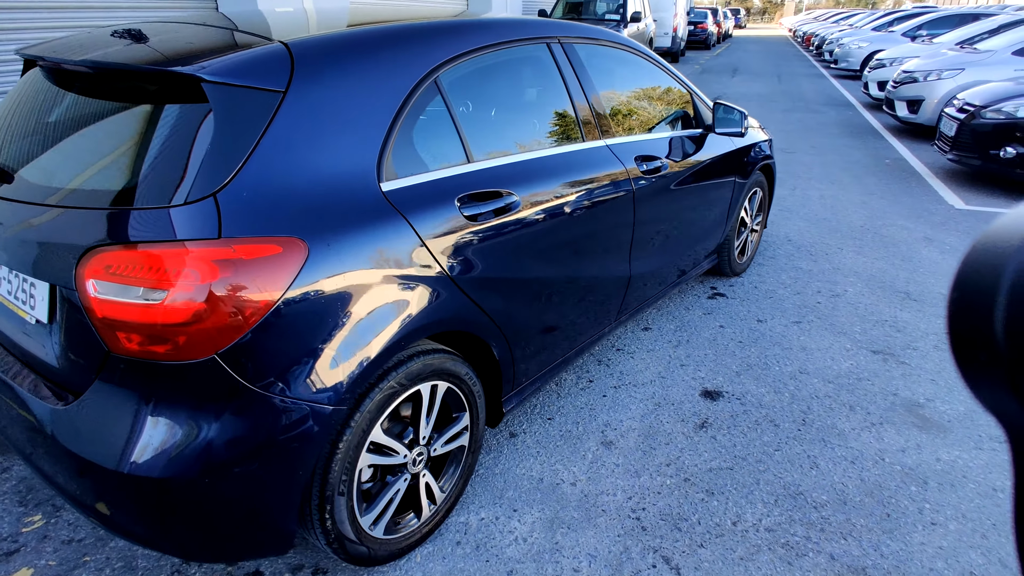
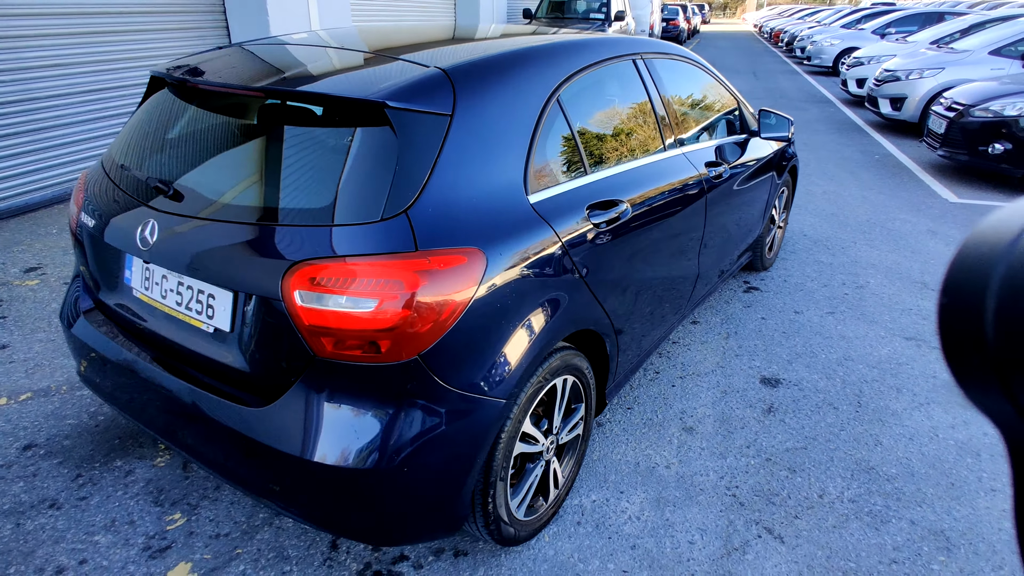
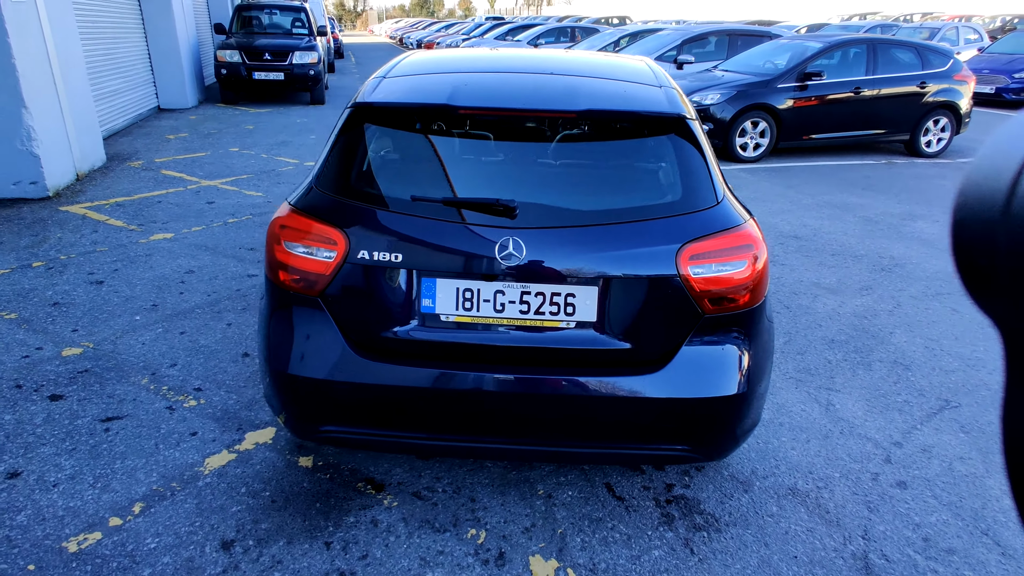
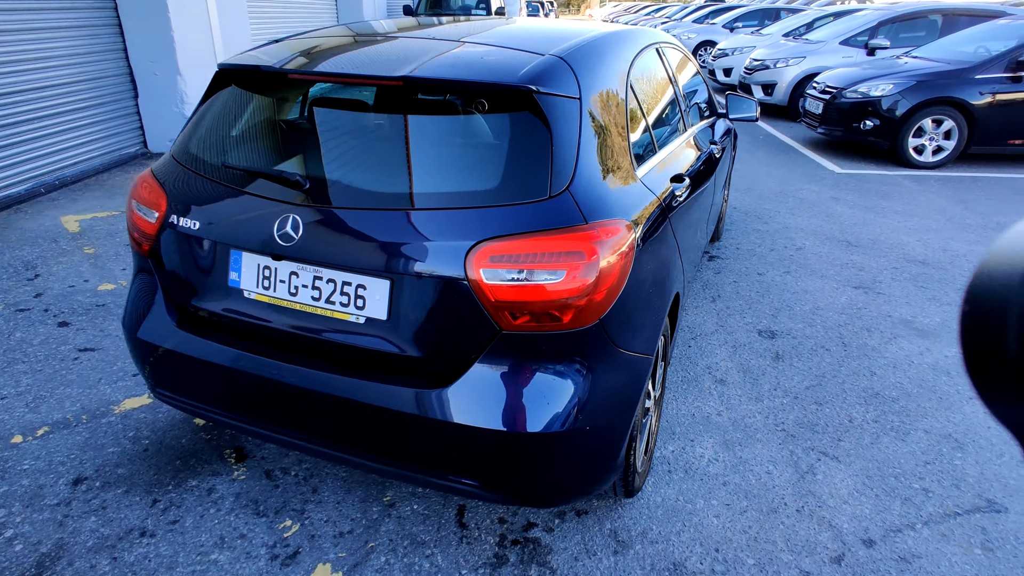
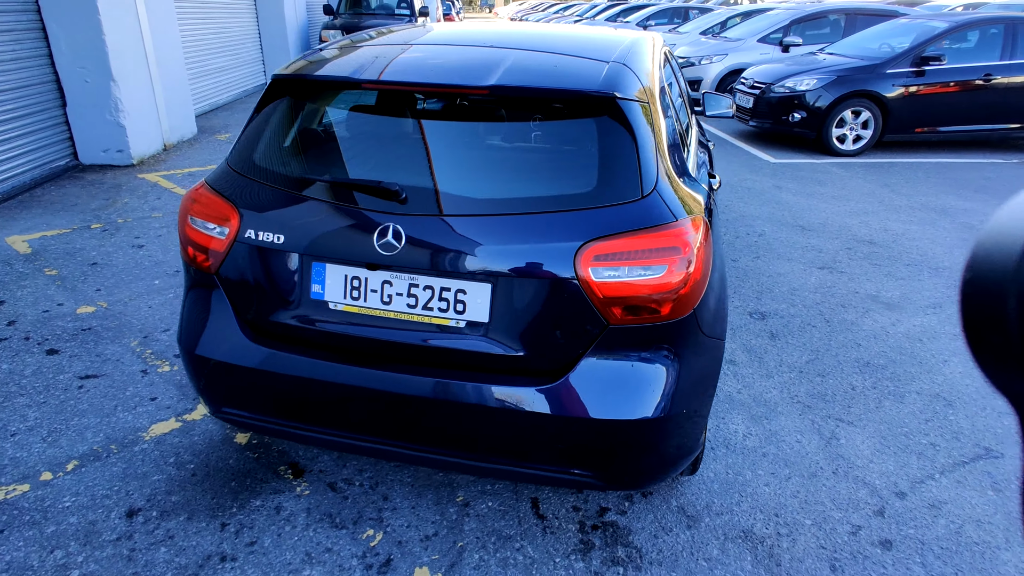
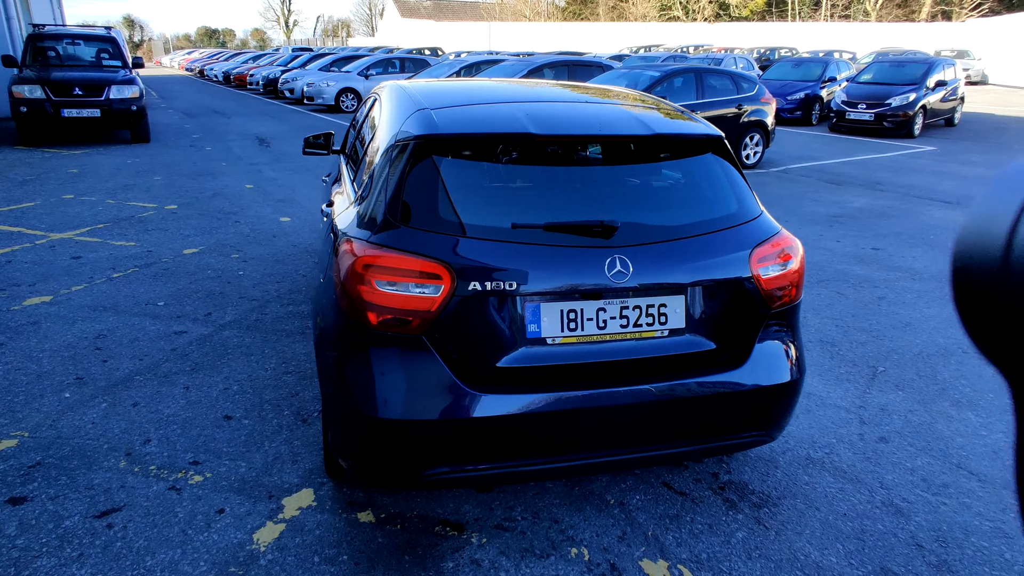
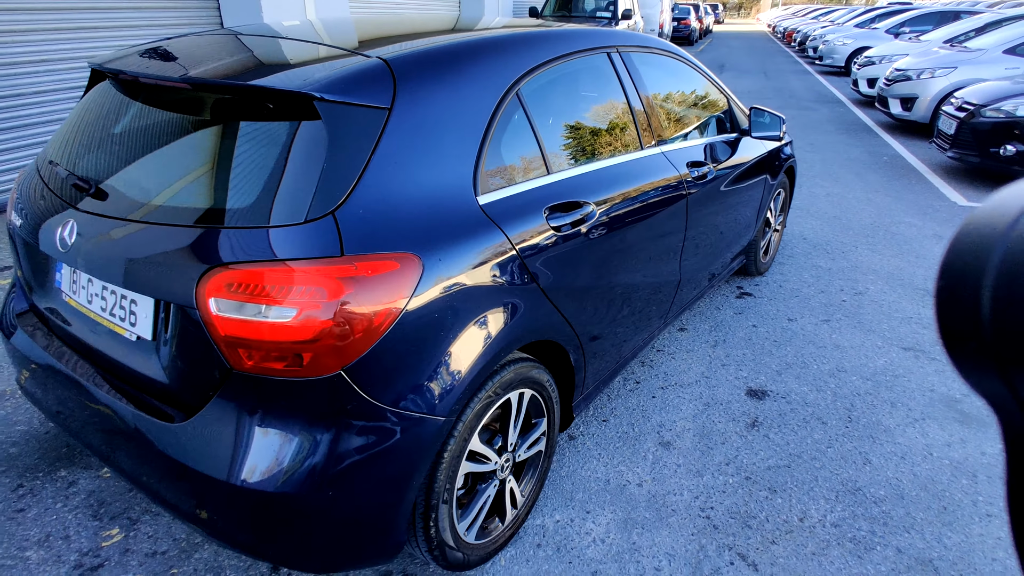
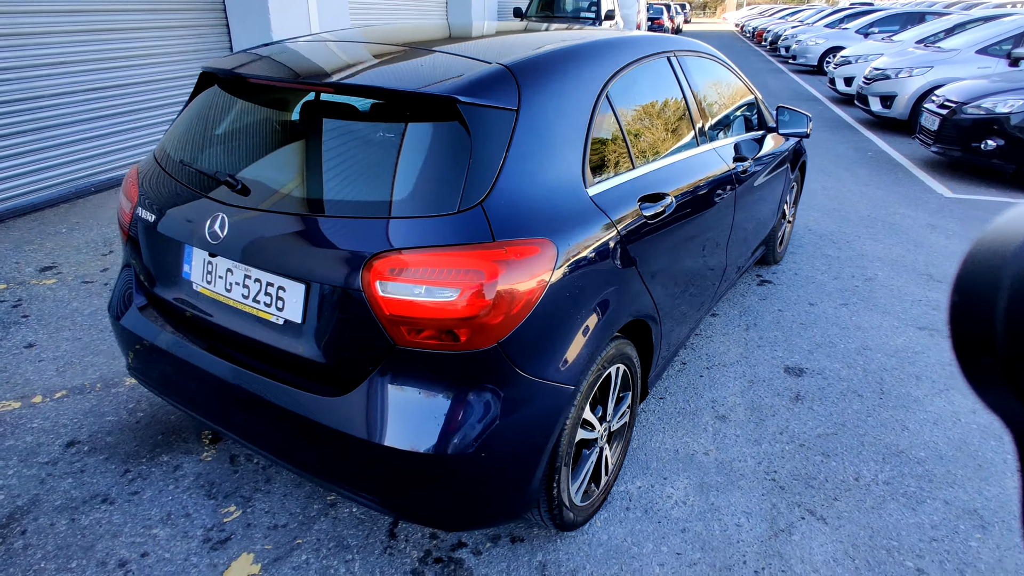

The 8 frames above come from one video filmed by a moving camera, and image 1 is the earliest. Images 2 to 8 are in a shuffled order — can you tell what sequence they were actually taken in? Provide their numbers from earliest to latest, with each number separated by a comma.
7, 2, 8, 4, 5, 3, 6
